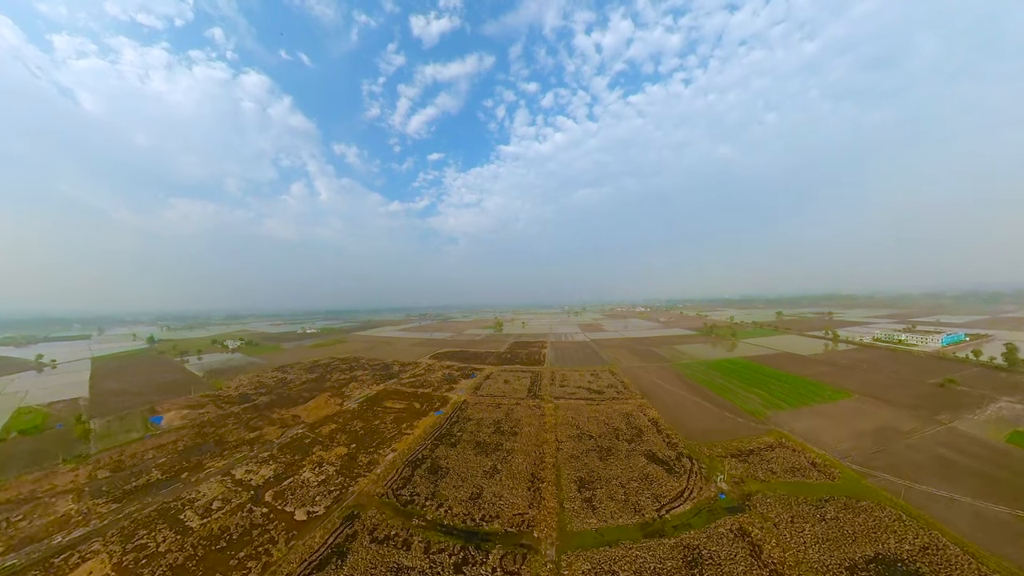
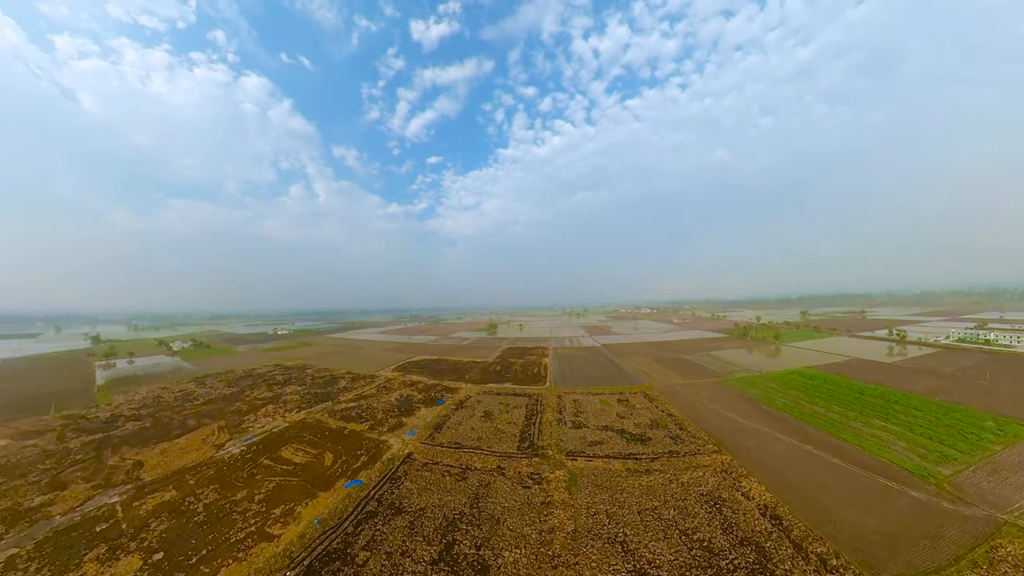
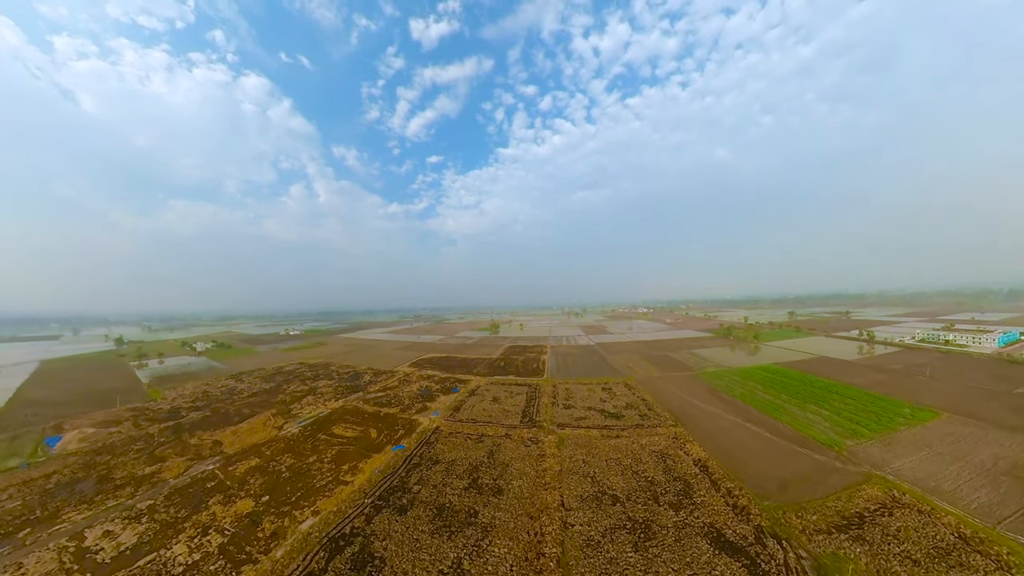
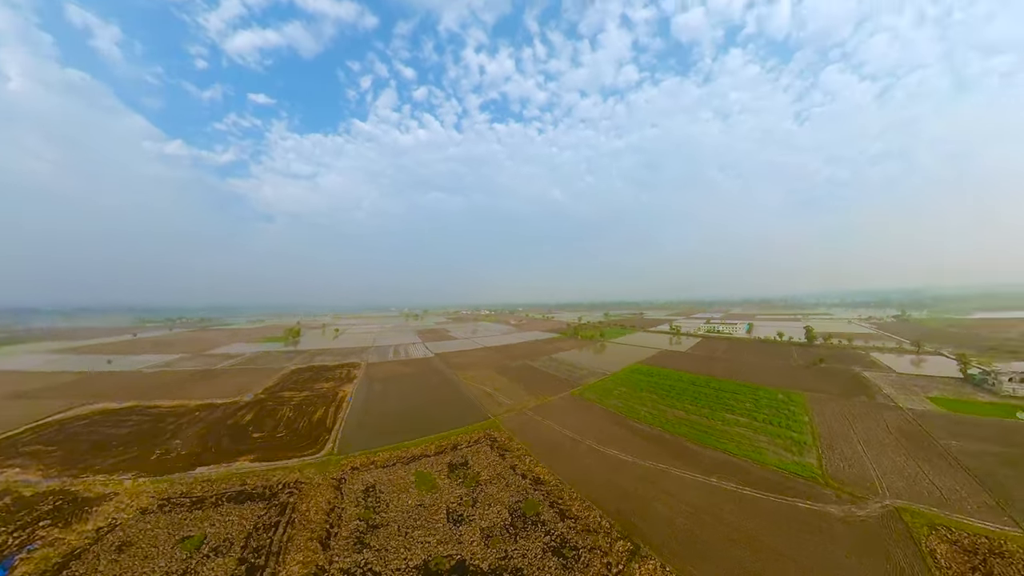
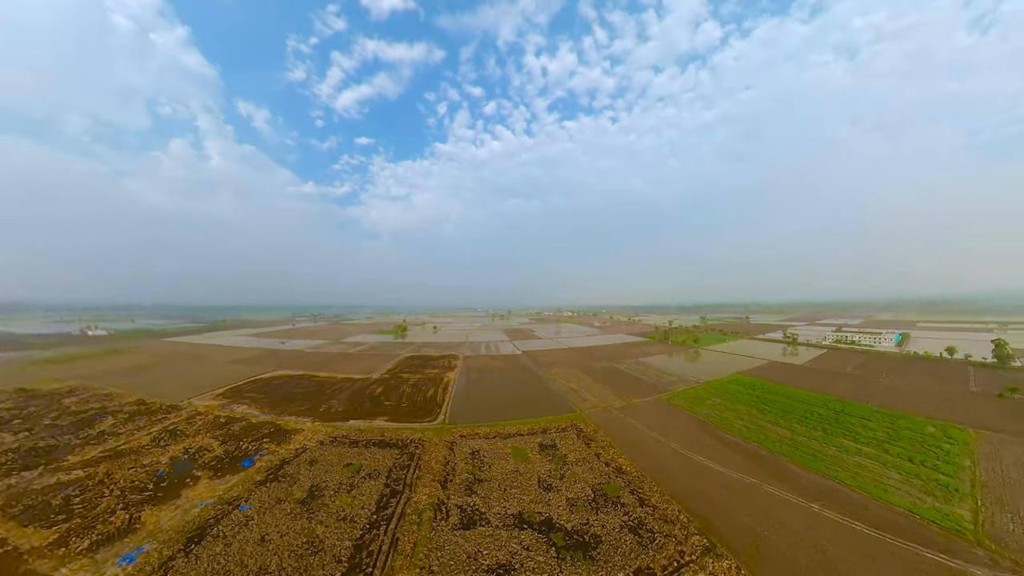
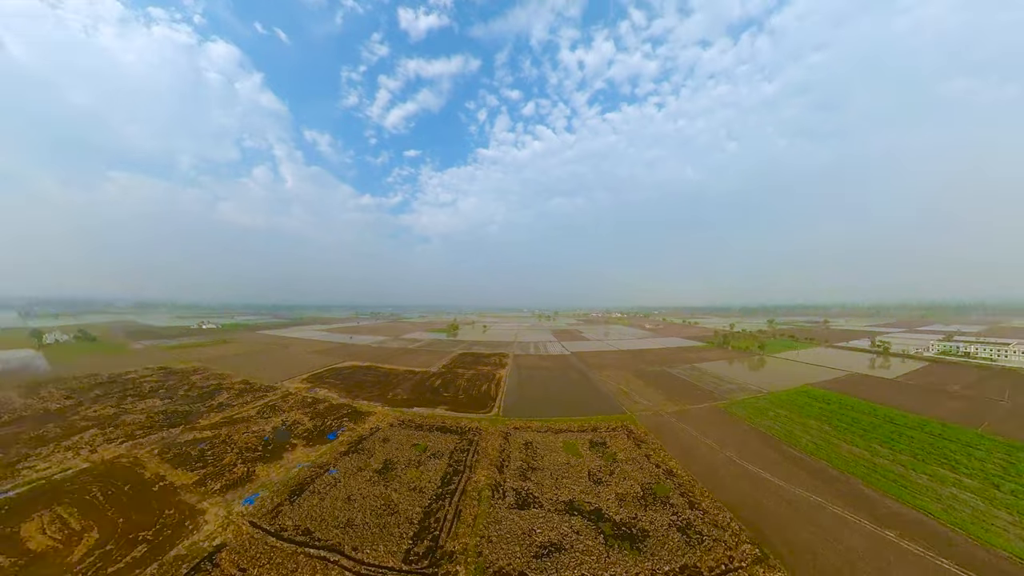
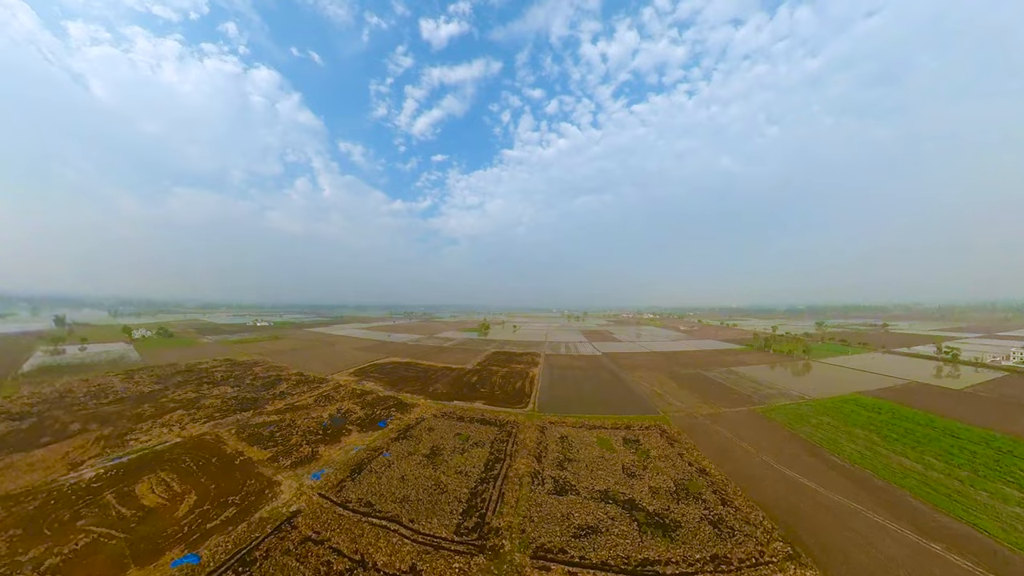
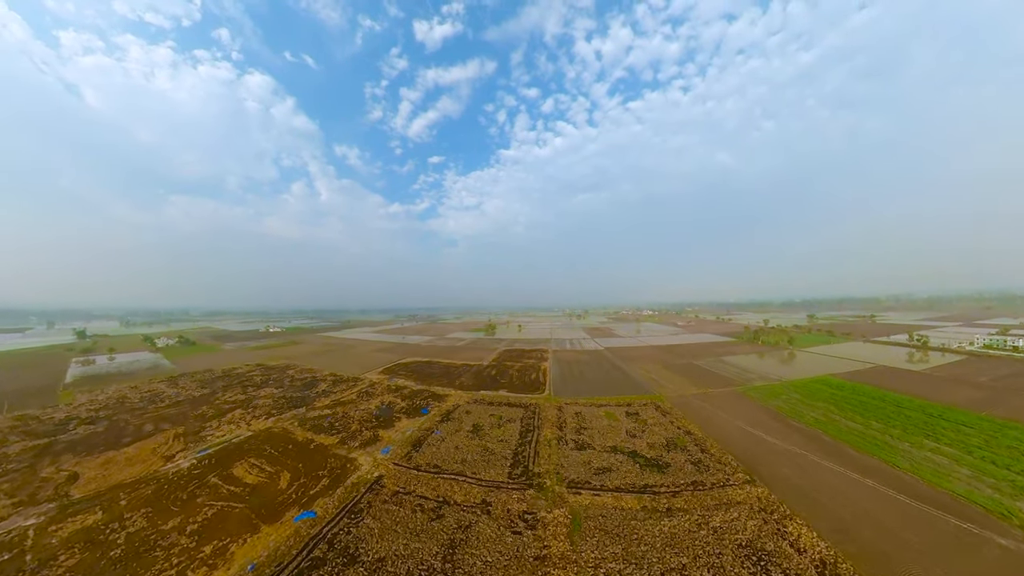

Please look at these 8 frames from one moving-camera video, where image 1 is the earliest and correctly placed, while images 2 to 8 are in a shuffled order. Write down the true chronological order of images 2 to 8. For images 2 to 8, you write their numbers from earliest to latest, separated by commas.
3, 2, 8, 7, 6, 5, 4
